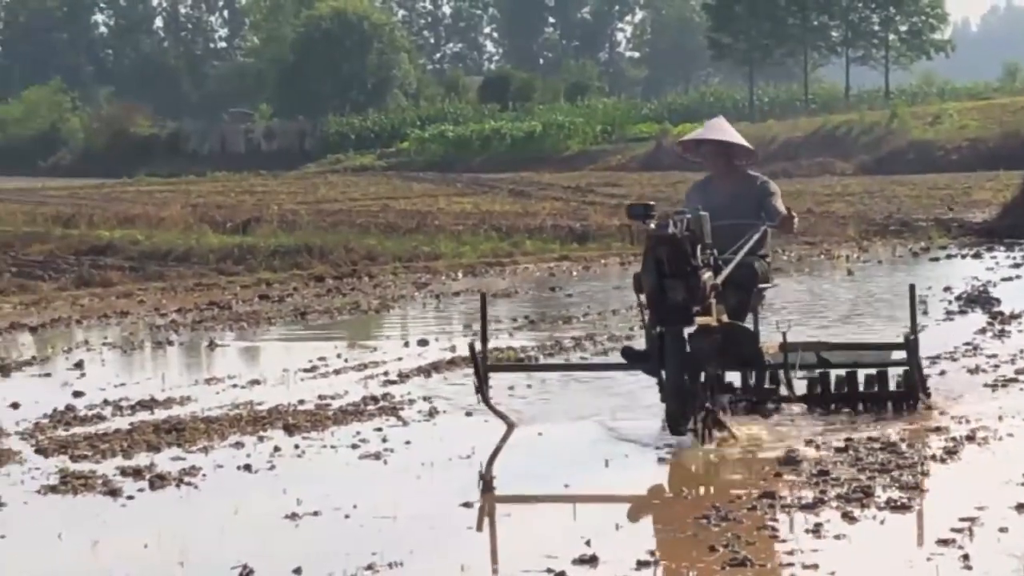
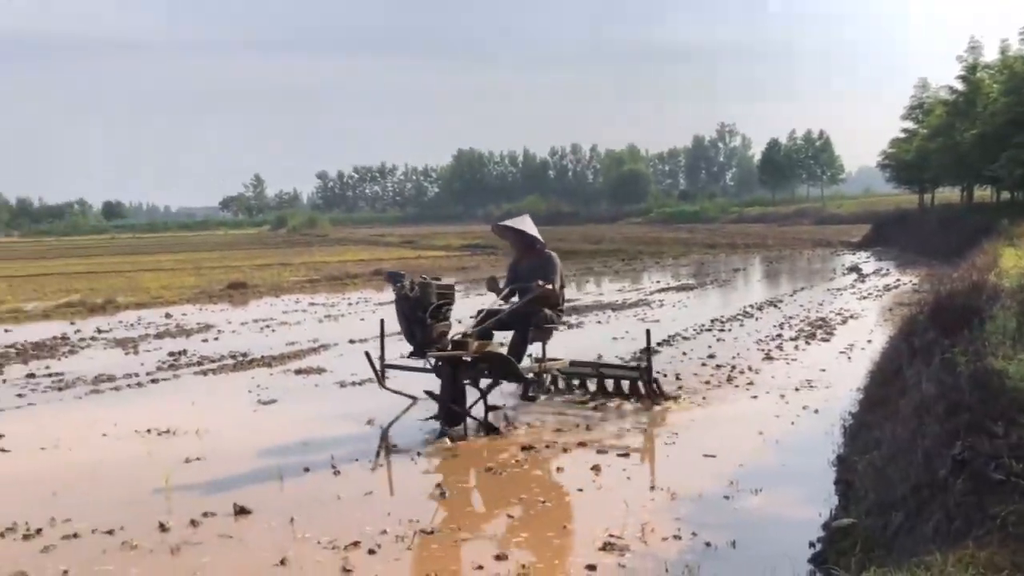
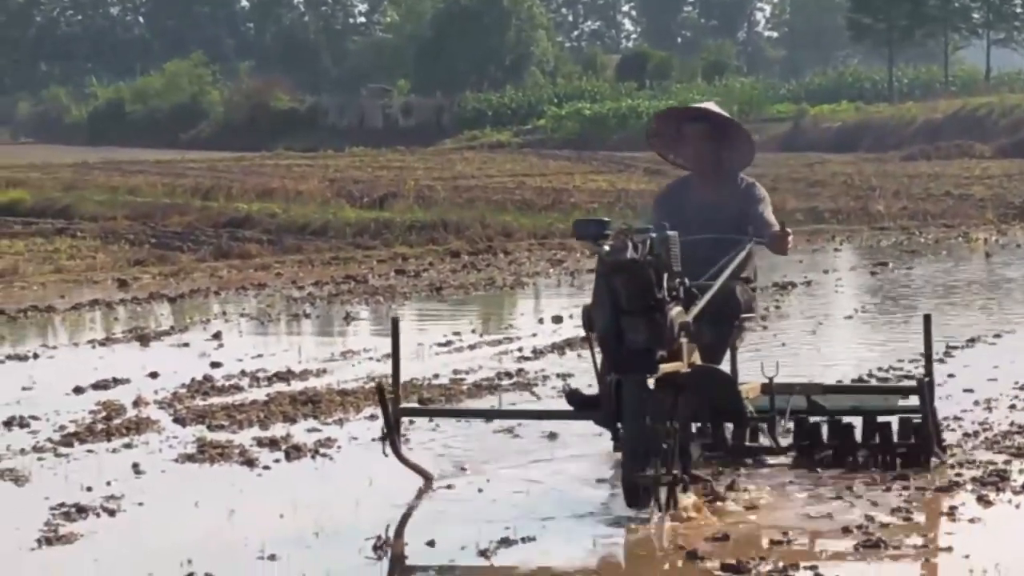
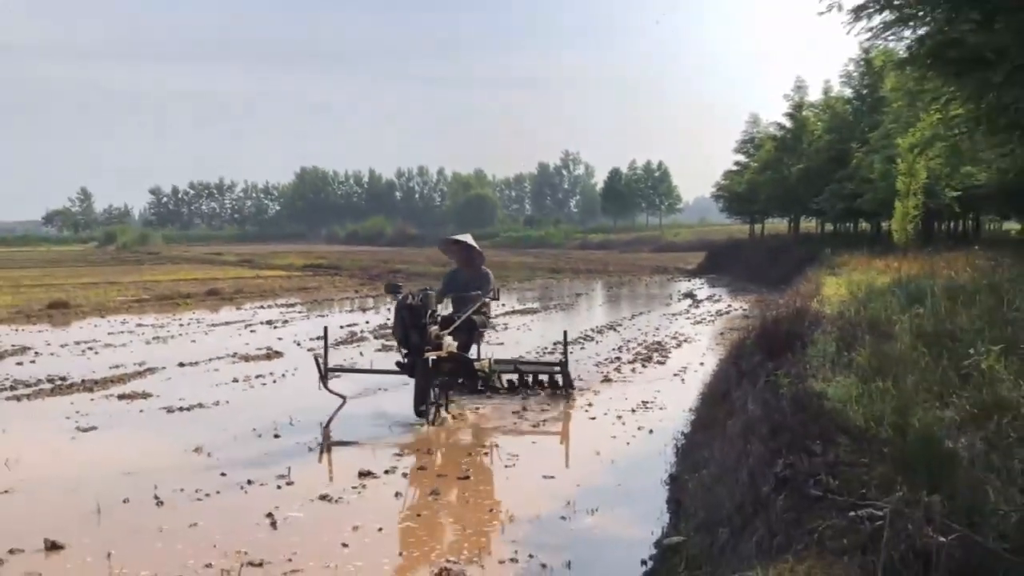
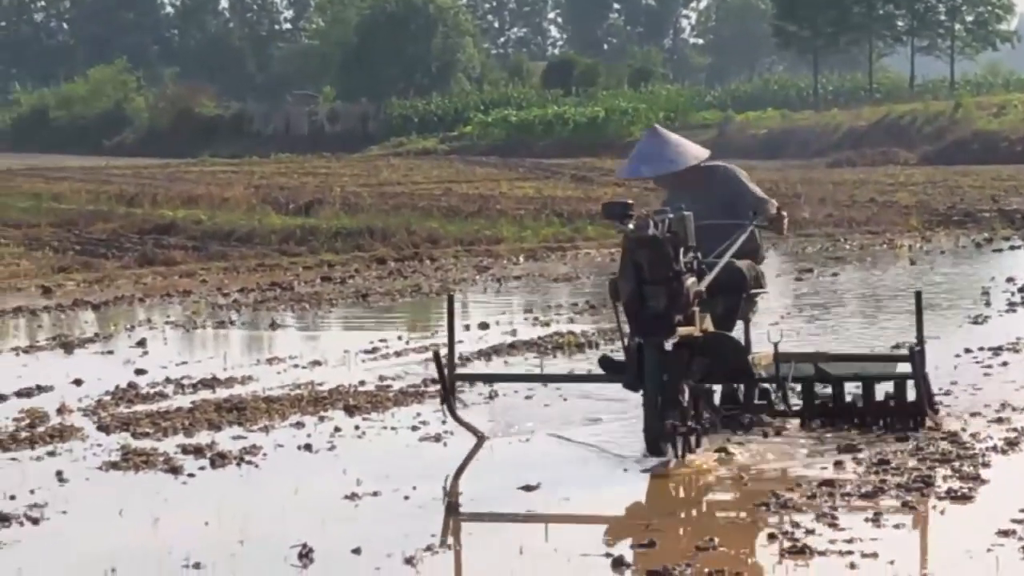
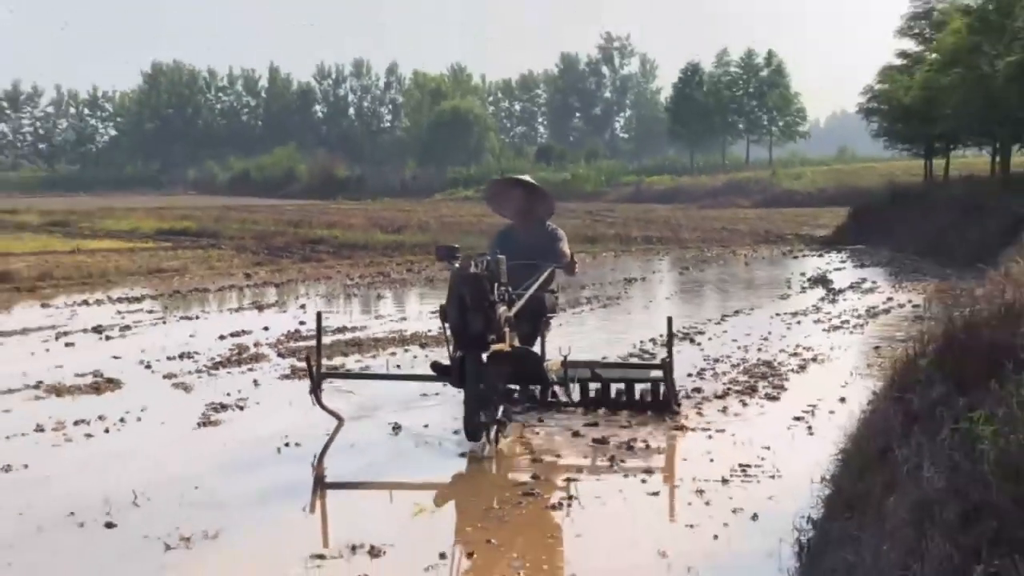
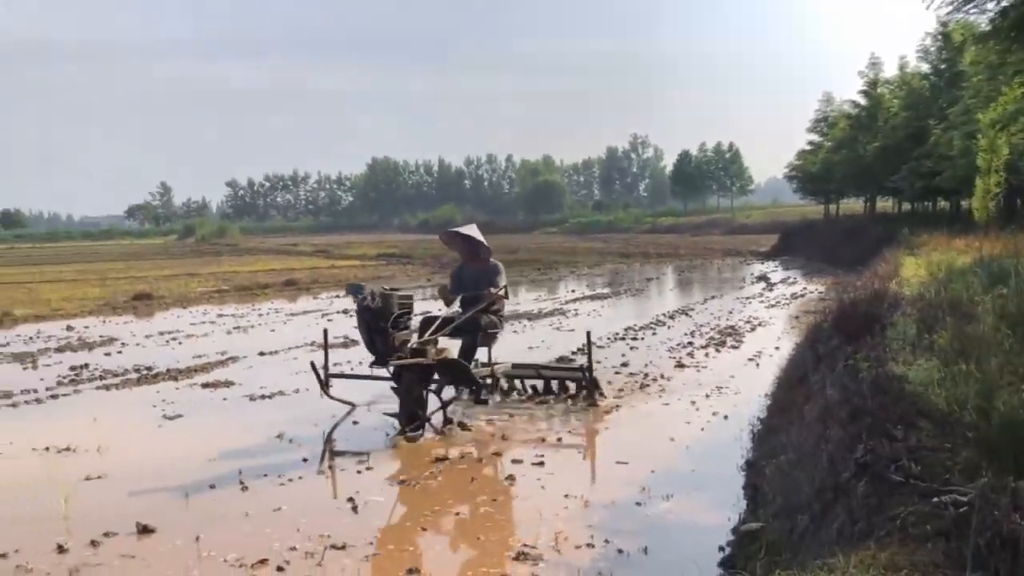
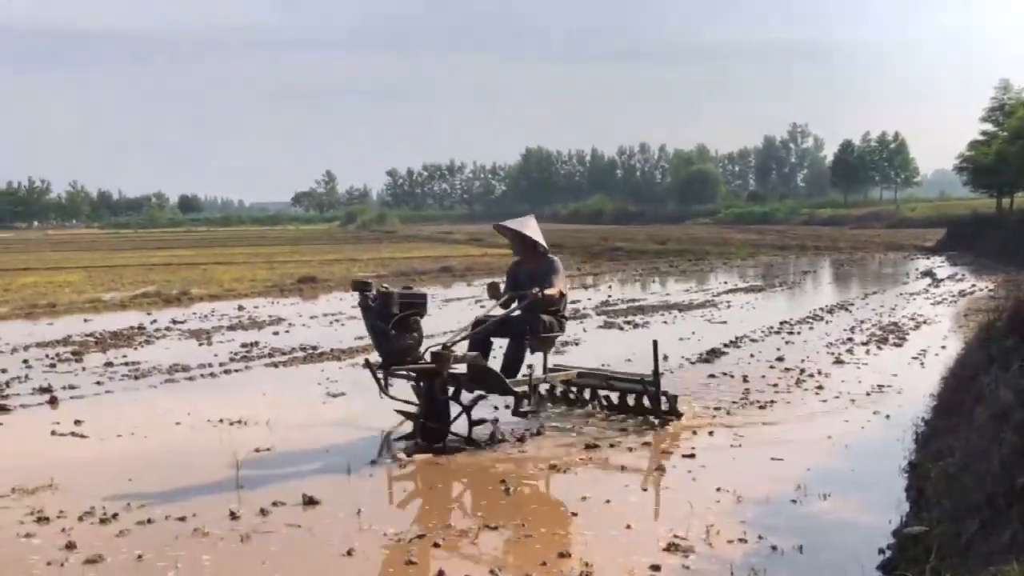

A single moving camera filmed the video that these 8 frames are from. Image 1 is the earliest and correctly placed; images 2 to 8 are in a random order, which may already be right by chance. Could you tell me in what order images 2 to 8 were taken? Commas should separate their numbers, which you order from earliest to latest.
5, 3, 6, 4, 7, 2, 8
